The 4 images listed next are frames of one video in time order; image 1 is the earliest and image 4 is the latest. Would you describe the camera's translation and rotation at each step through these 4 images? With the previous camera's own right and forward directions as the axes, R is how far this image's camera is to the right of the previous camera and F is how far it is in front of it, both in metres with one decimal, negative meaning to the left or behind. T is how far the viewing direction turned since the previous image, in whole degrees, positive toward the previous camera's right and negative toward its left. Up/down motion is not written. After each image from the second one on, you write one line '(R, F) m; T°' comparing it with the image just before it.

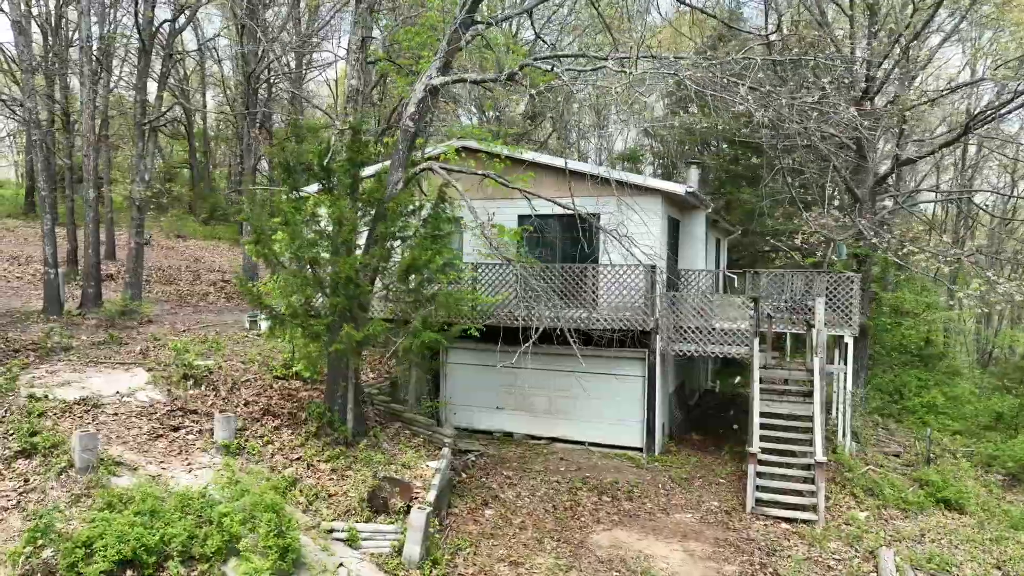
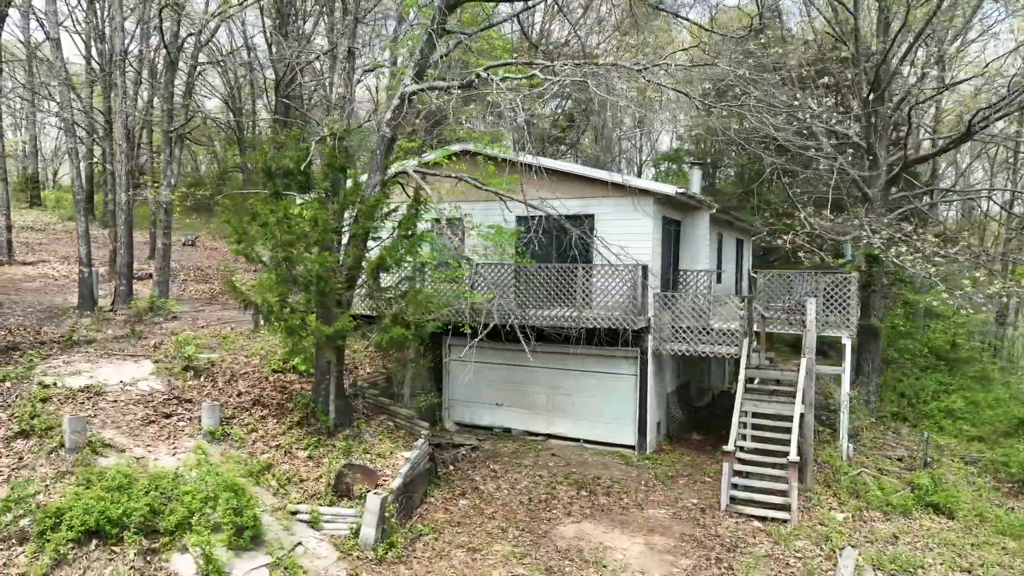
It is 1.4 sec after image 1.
(+1.1, -0.3) m; -4°
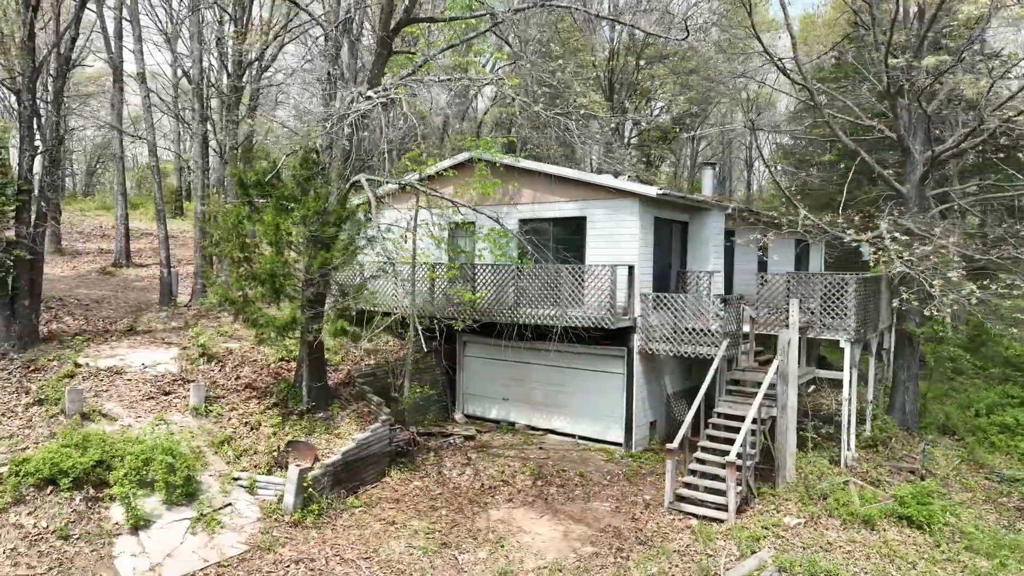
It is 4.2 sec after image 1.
(+2.7, -0.4) m; -10°
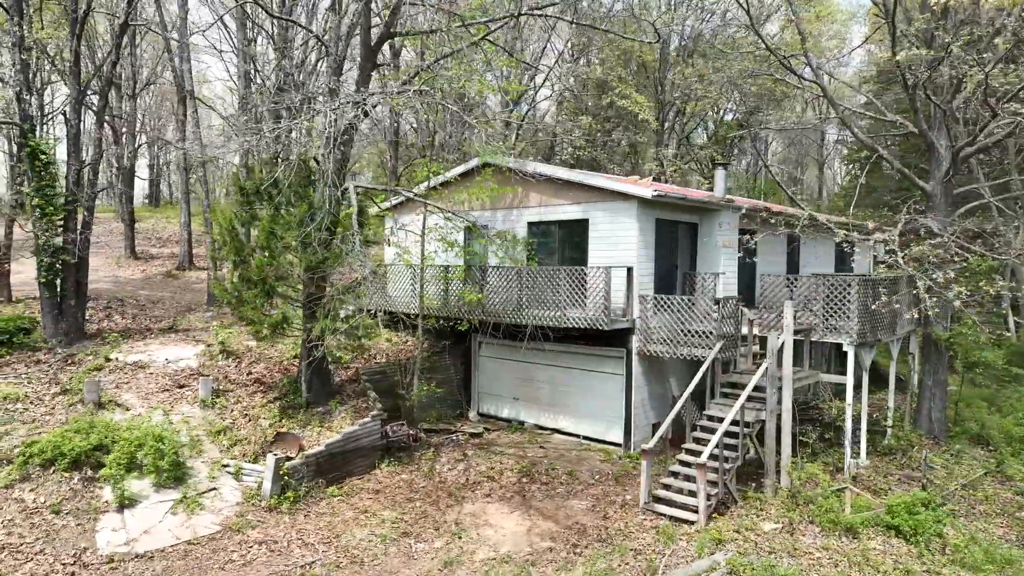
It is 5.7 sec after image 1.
(+1.4, -0.2) m; -6°
